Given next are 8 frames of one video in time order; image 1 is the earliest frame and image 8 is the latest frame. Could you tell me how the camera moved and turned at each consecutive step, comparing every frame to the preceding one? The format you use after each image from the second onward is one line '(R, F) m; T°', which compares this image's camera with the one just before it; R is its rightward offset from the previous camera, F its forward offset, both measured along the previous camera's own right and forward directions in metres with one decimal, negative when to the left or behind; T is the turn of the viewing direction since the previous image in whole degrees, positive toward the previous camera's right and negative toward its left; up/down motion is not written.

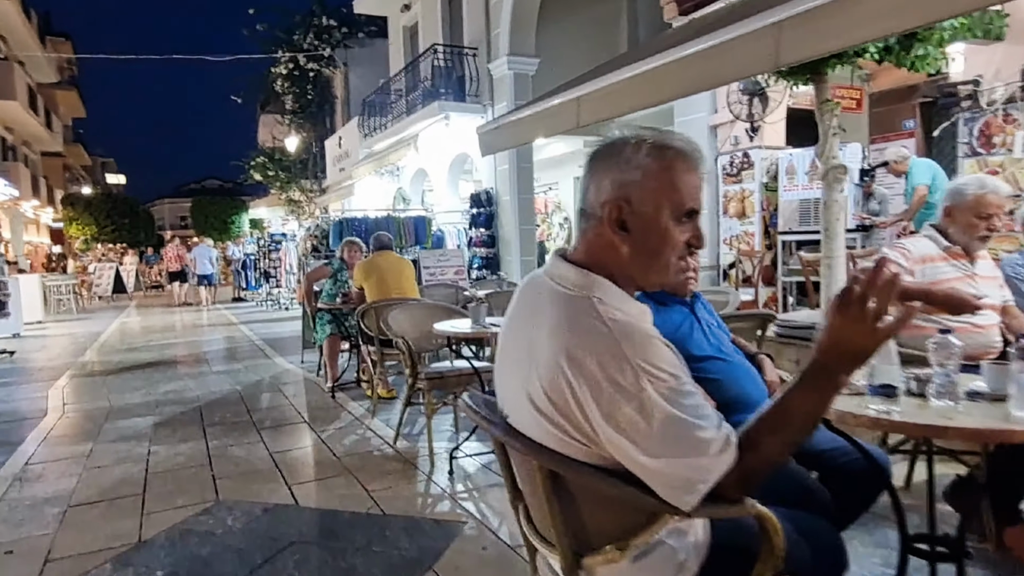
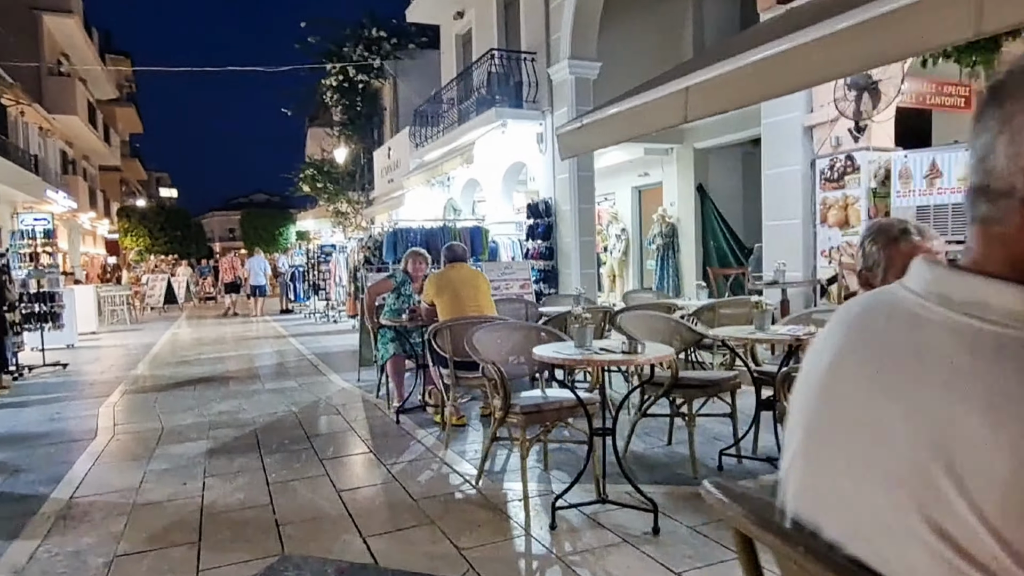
(-0.4, +0.6) m; -3°
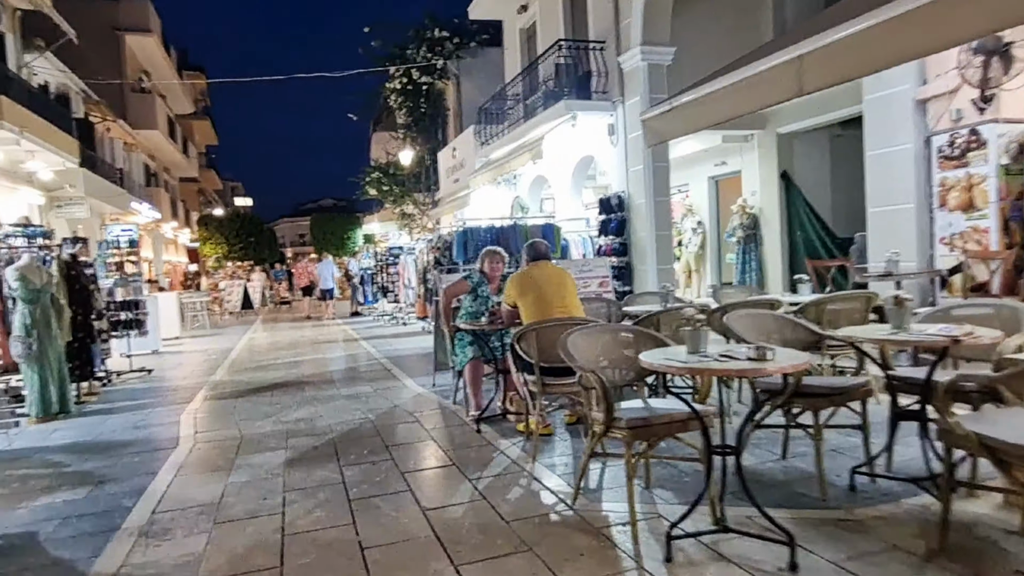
(-0.2, +0.4) m; -6°
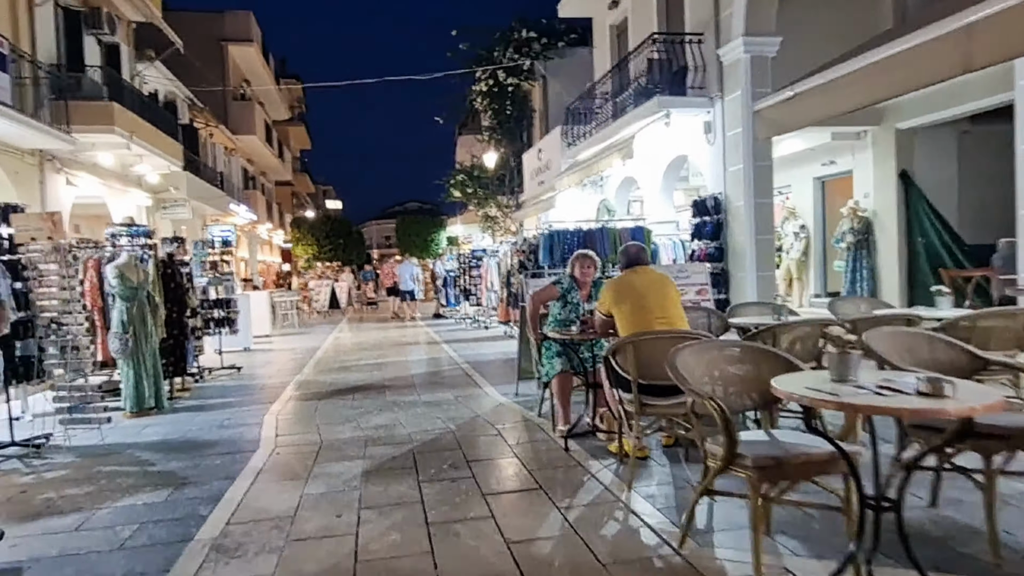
(-0.1, +0.4) m; -7°
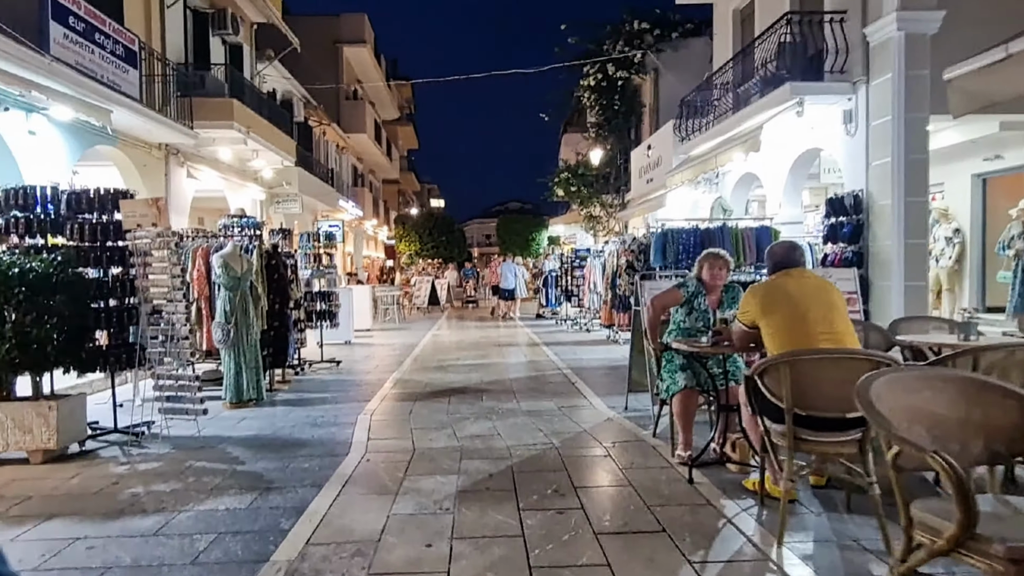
(-0.1, +0.6) m; -9°
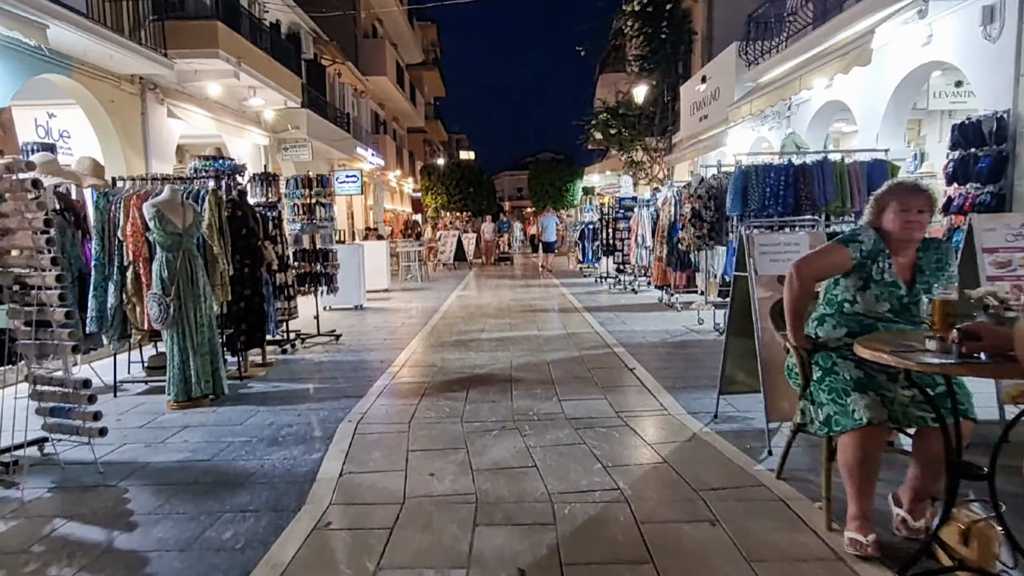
(-0.1, +2.0) m; -3°
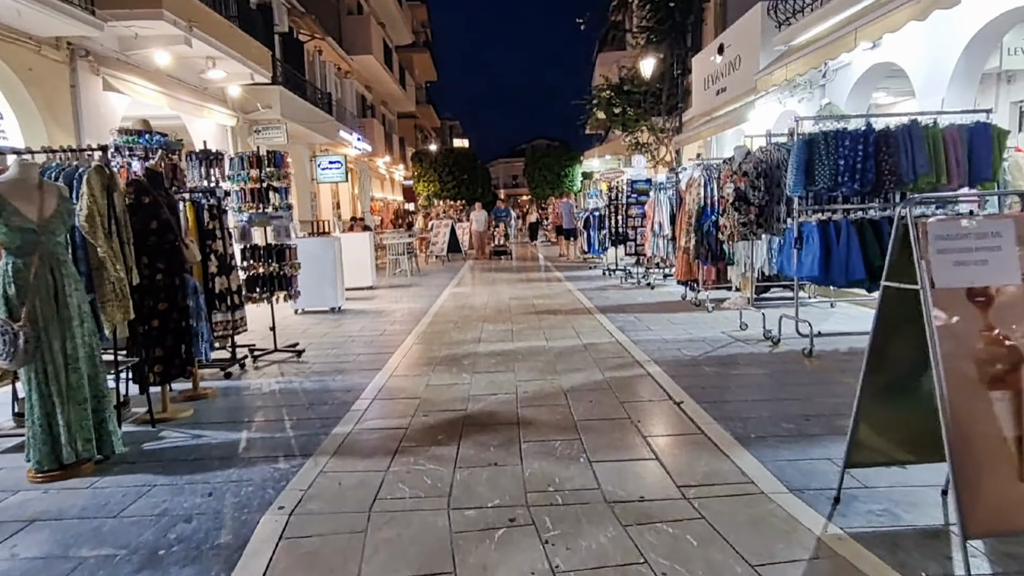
(-0.1, +1.6) m; 0°
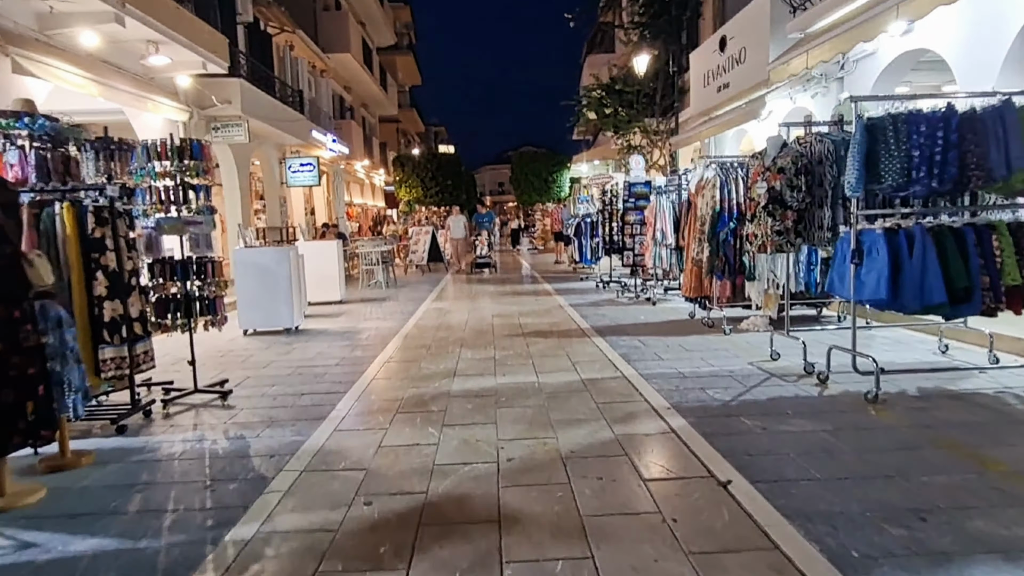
(0.0, +1.4) m; +1°
